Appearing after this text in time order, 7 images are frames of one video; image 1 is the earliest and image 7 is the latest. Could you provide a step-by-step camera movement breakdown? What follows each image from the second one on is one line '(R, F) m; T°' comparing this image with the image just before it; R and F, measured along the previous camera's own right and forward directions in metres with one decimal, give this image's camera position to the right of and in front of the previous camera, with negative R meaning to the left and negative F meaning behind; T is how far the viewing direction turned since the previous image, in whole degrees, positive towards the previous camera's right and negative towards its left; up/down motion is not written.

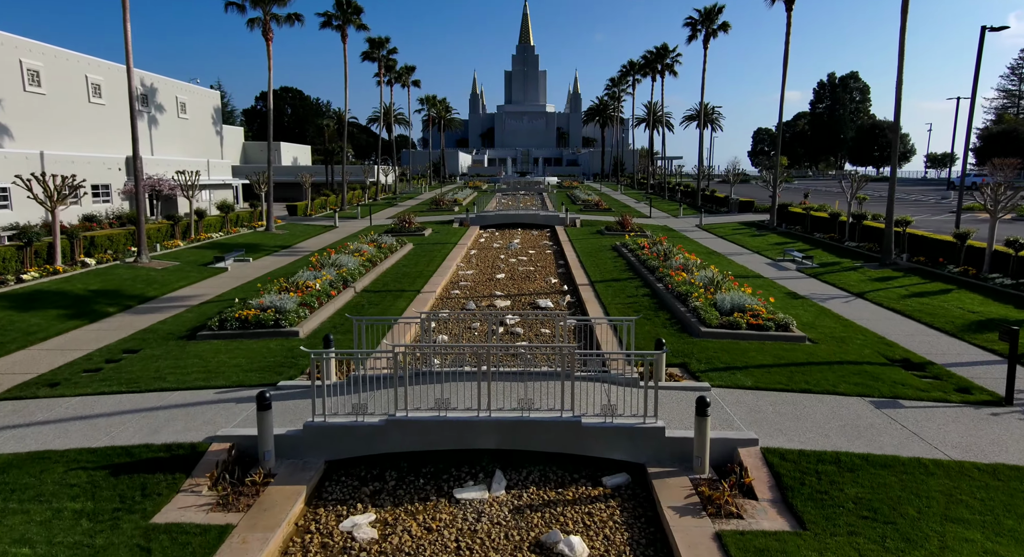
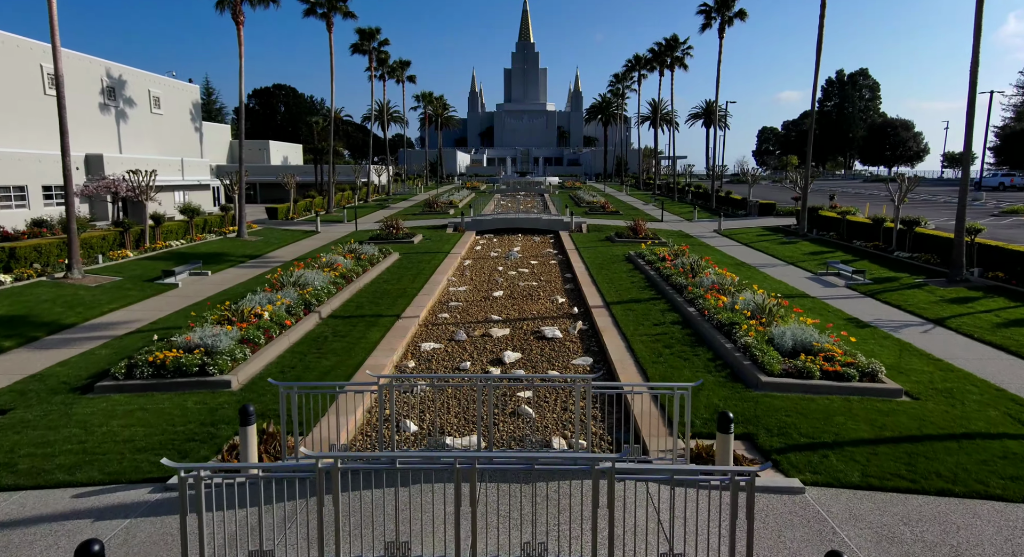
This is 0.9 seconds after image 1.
(0.0, +2.8) m; 0°
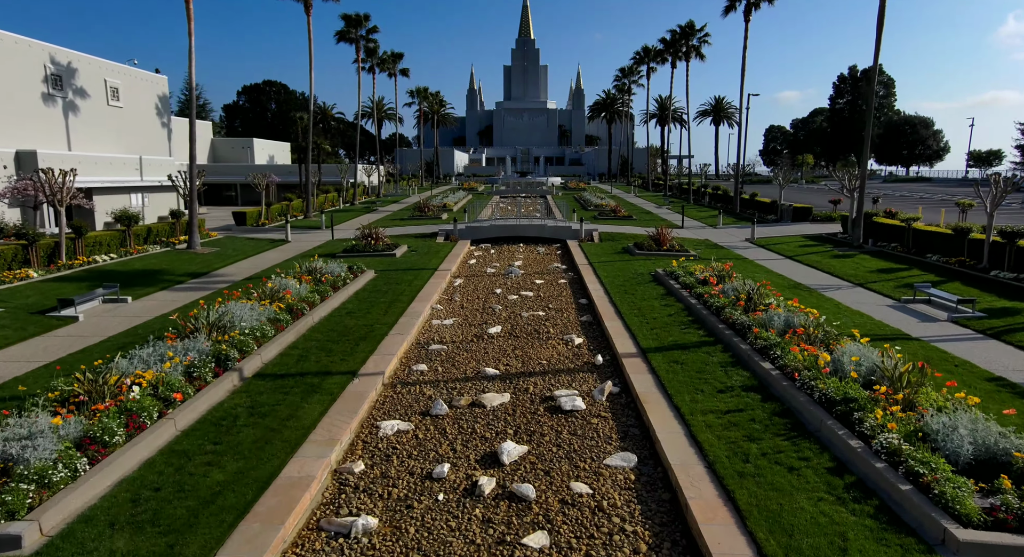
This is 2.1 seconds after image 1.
(0.0, +3.8) m; 0°
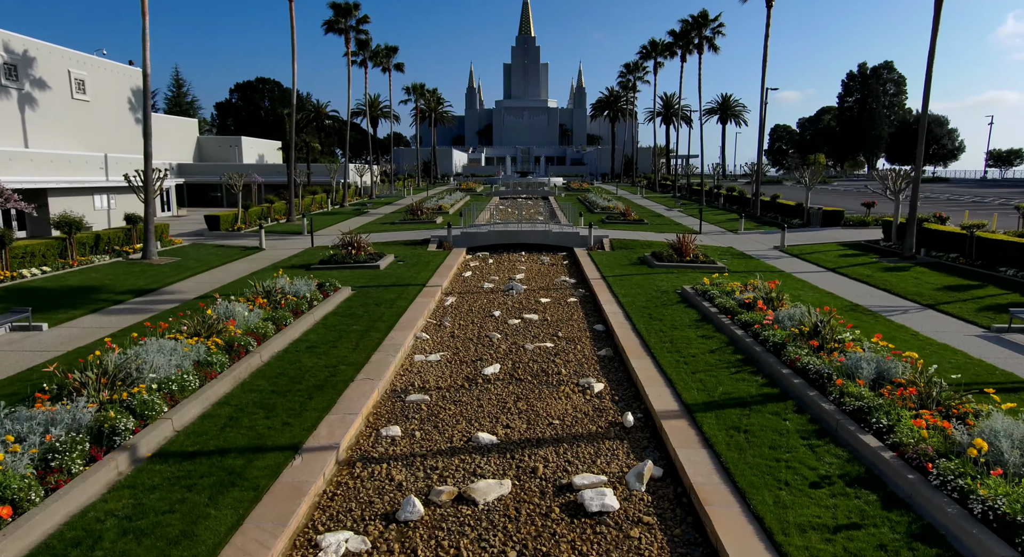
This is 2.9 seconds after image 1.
(0.0, +2.6) m; 0°
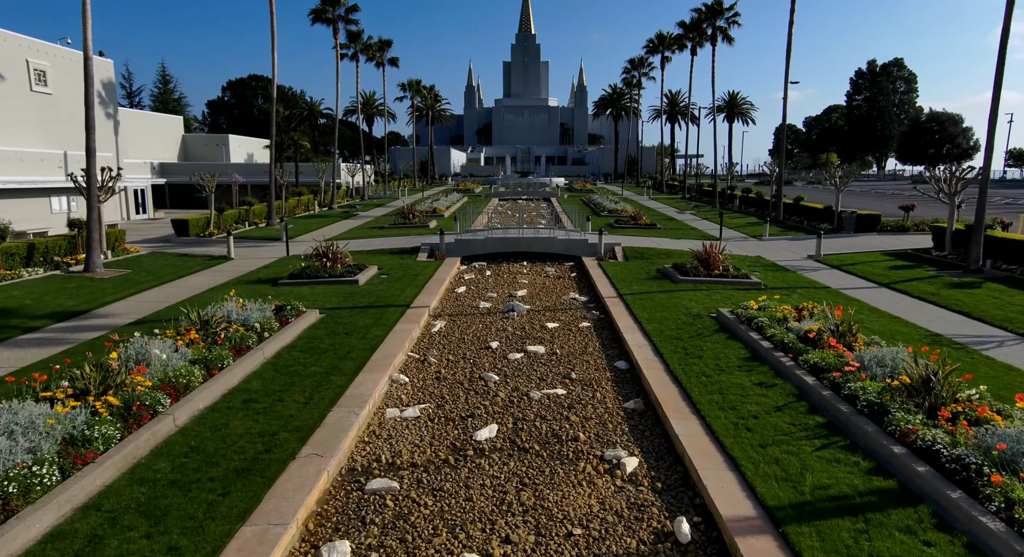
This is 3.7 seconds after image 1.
(0.0, +2.5) m; 0°
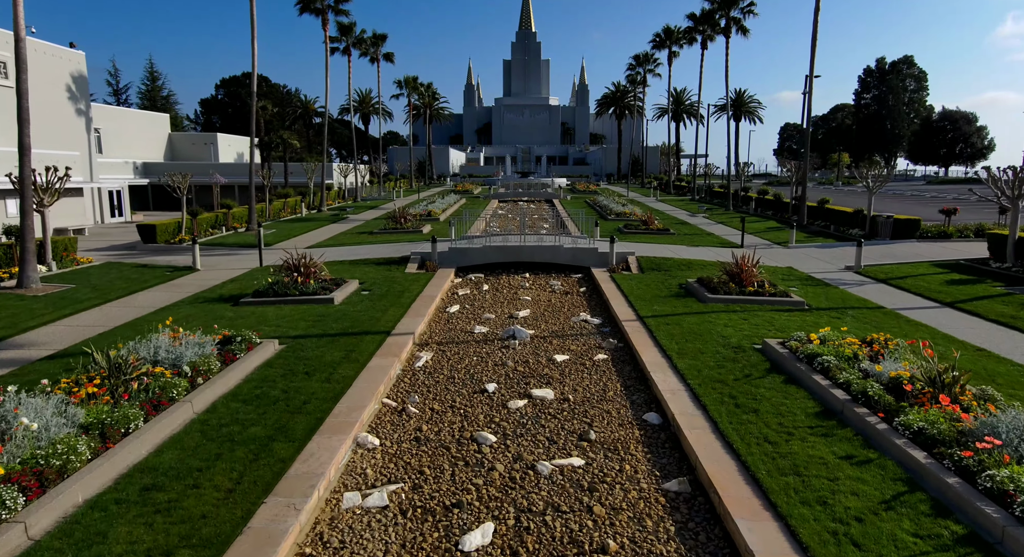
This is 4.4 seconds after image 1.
(0.0, +2.2) m; 0°
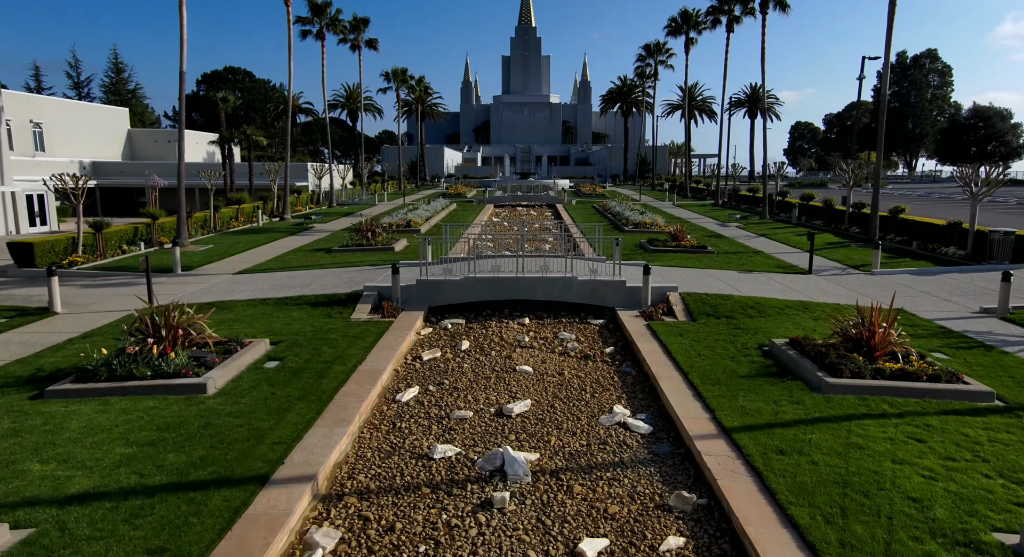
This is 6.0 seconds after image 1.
(+0.1, +5.3) m; 0°
